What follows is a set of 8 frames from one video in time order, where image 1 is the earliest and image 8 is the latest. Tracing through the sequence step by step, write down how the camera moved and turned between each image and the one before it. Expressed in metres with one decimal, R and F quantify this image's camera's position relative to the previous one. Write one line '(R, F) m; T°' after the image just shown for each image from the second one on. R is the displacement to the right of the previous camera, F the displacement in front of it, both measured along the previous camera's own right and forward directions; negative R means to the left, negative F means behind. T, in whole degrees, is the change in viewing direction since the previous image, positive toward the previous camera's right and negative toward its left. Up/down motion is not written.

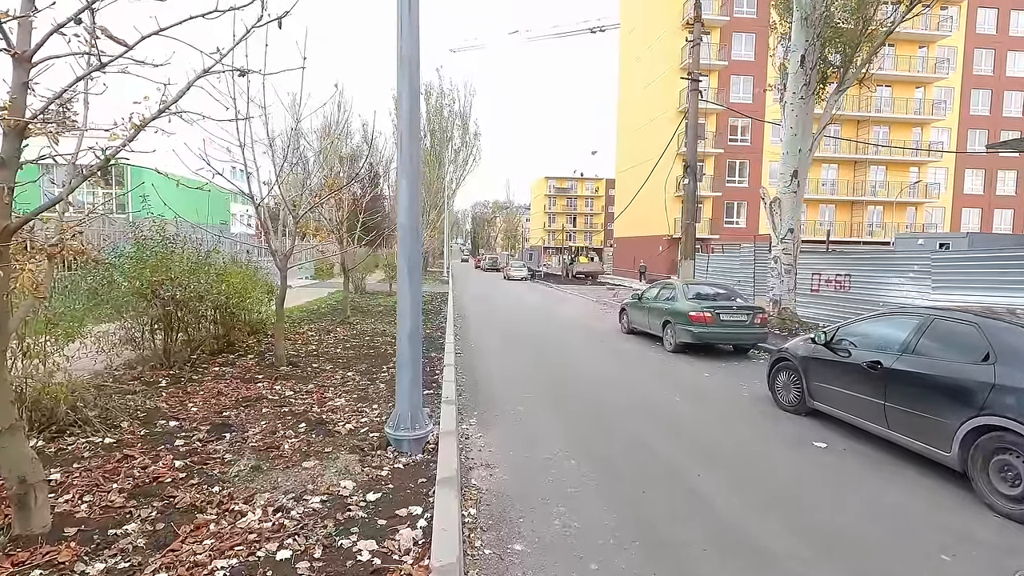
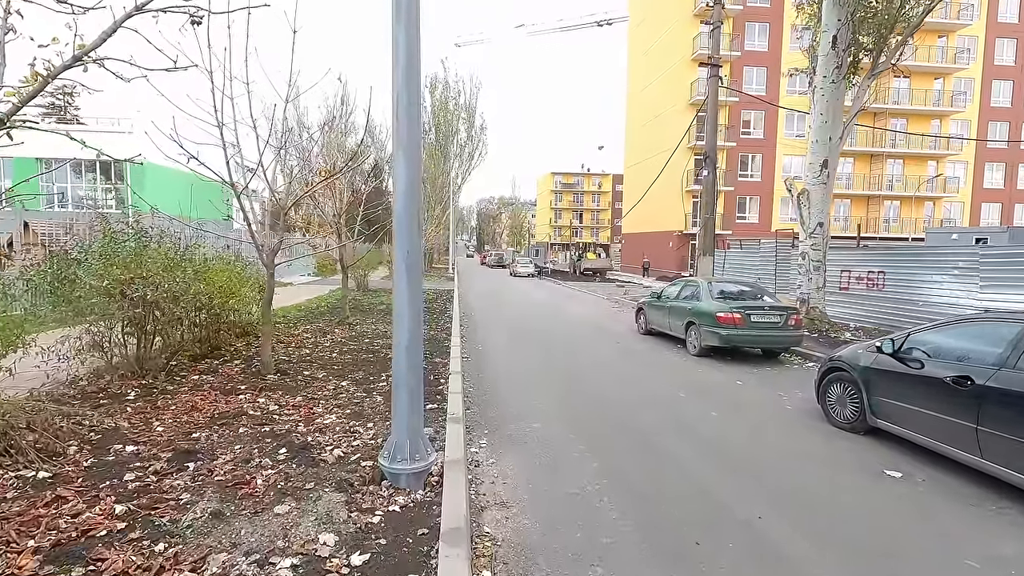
(-0.1, +0.8) m; -1°
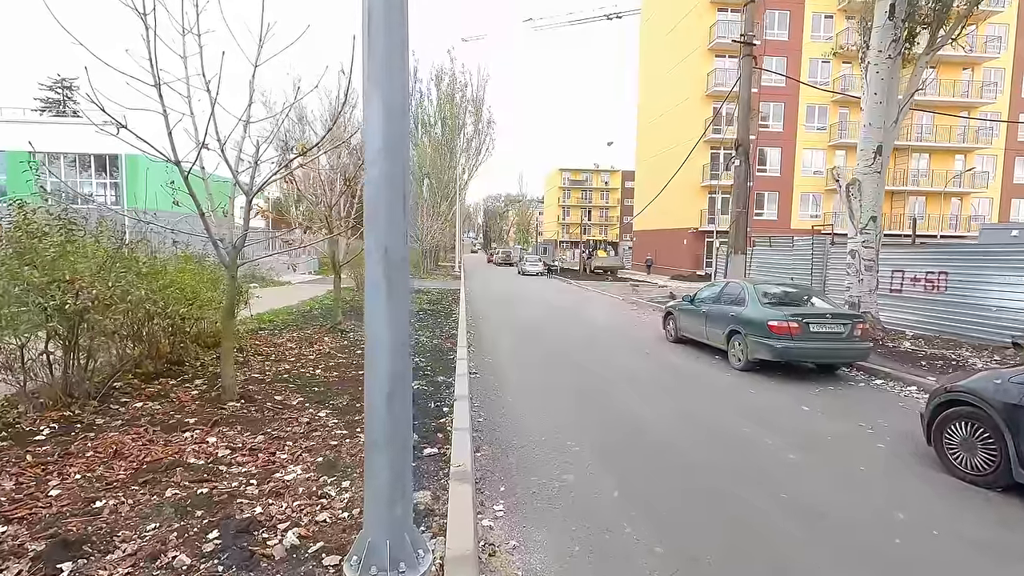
(-0.1, +1.3) m; -1°
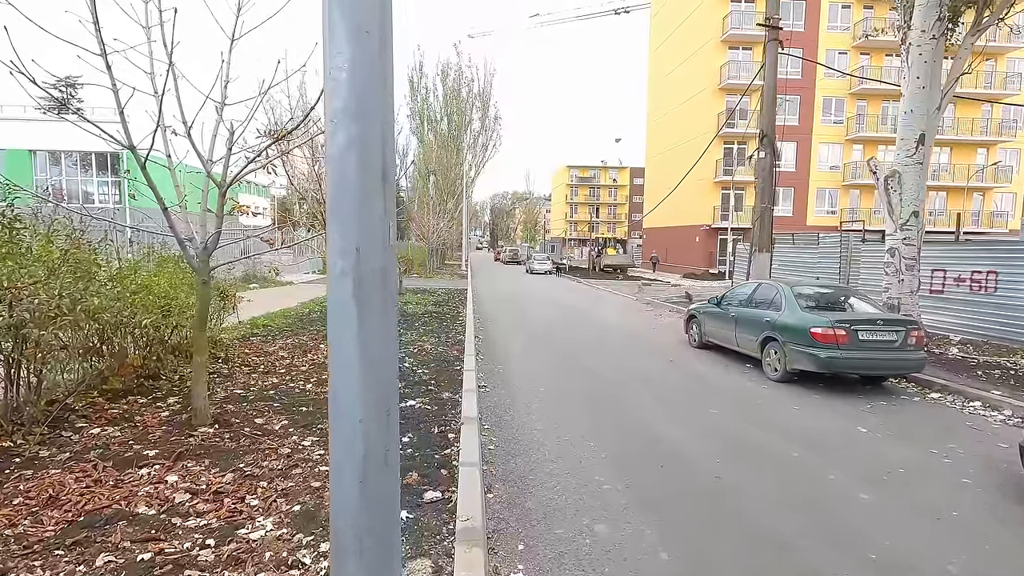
(-0.1, +0.7) m; -1°
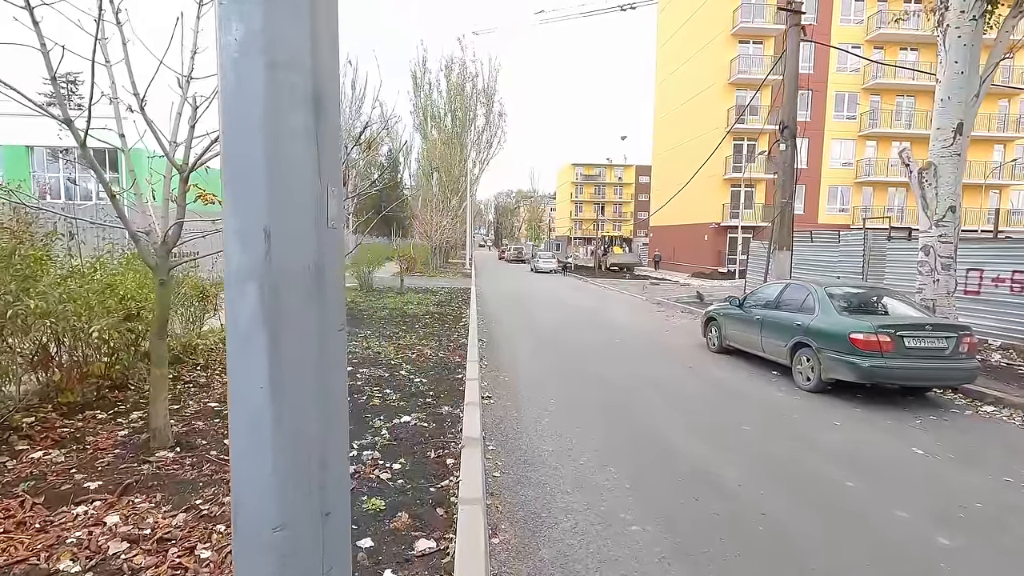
(0.0, +0.6) m; 0°
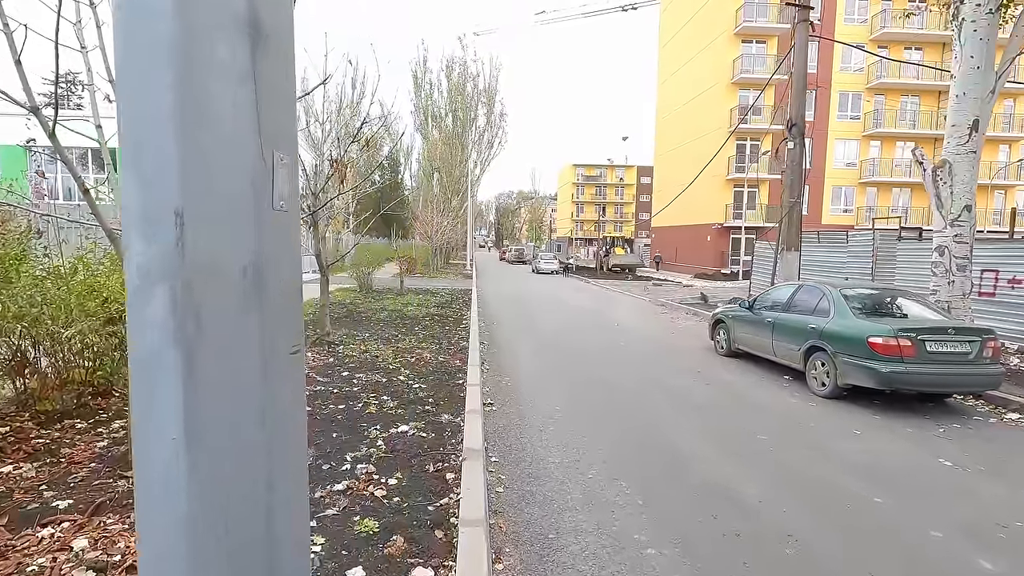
(0.0, +0.3) m; 0°
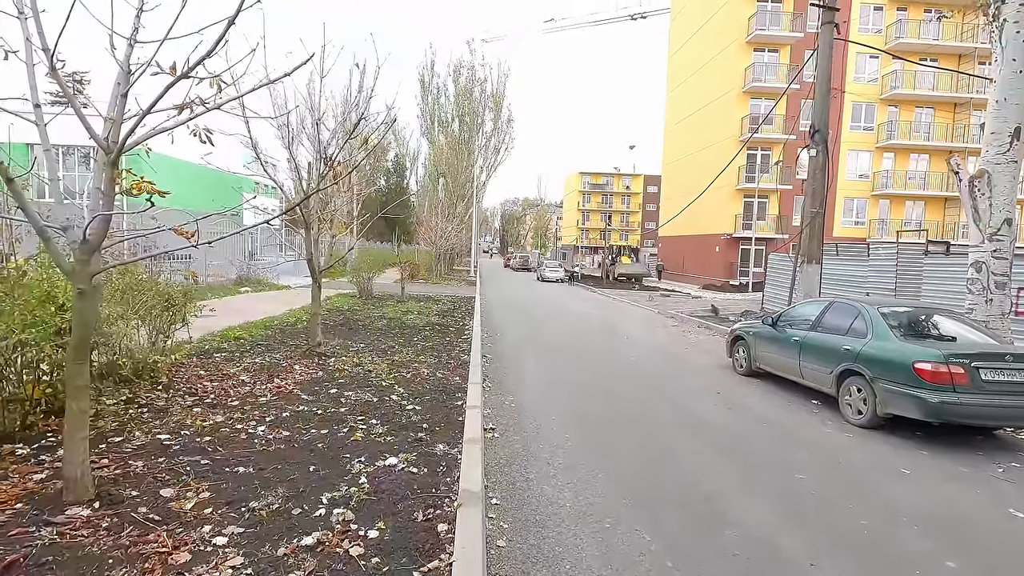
(0.0, +0.6) m; 0°
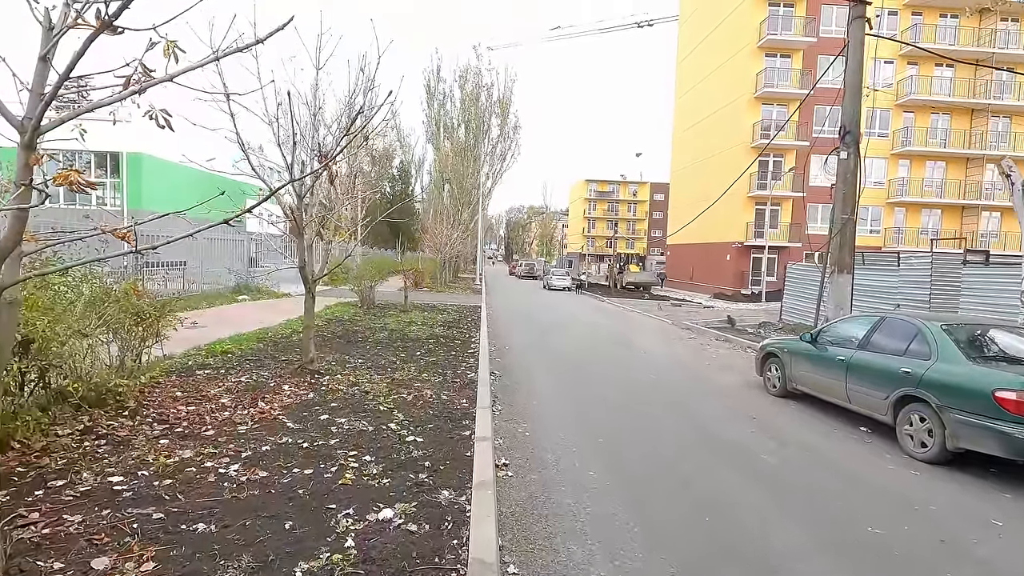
(-0.1, +0.7) m; 0°
